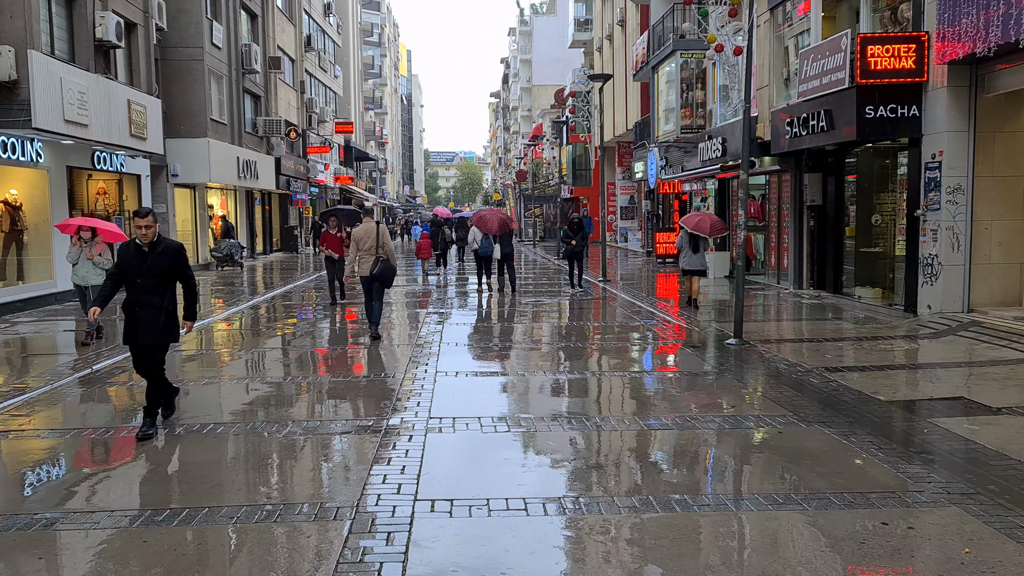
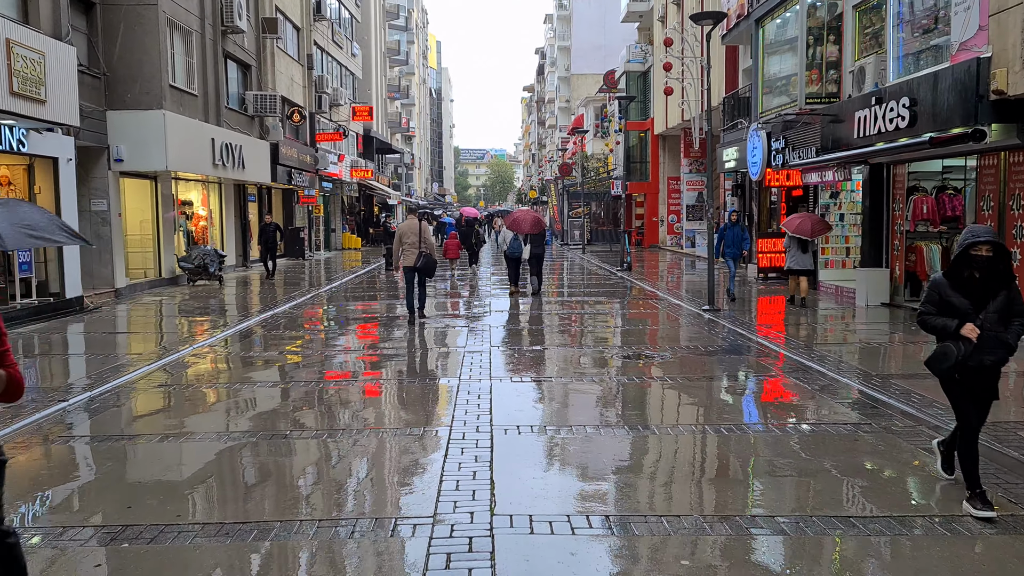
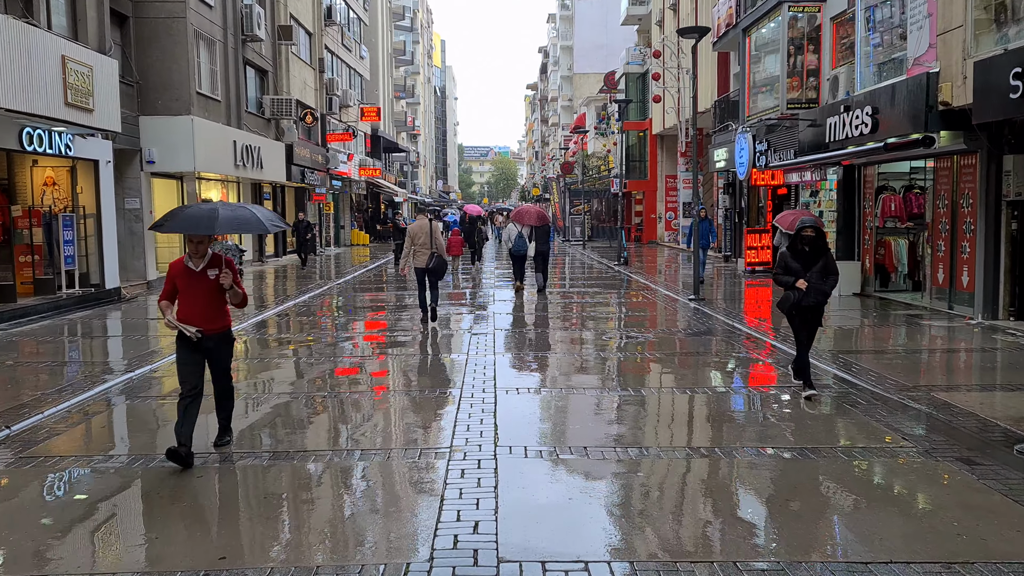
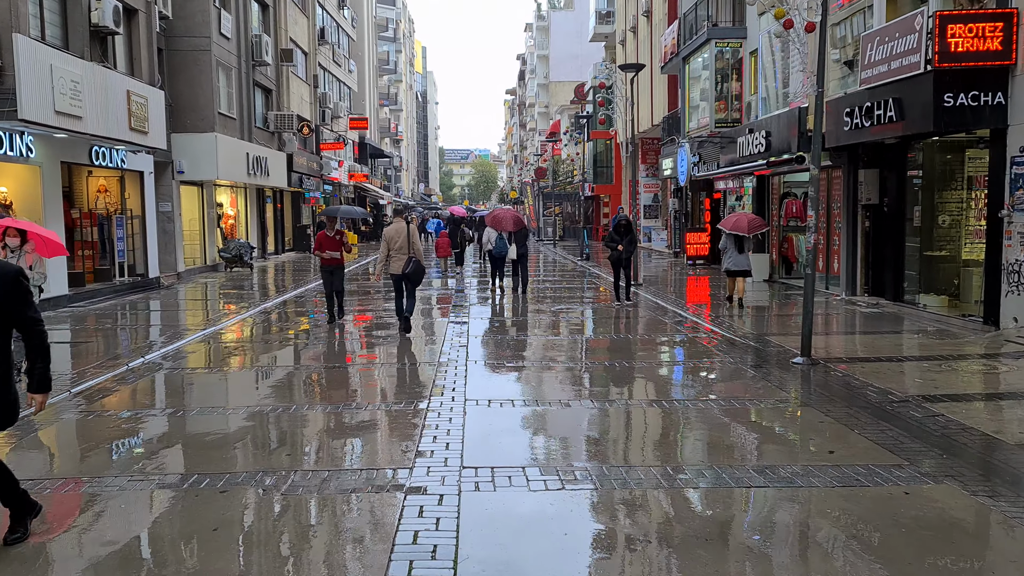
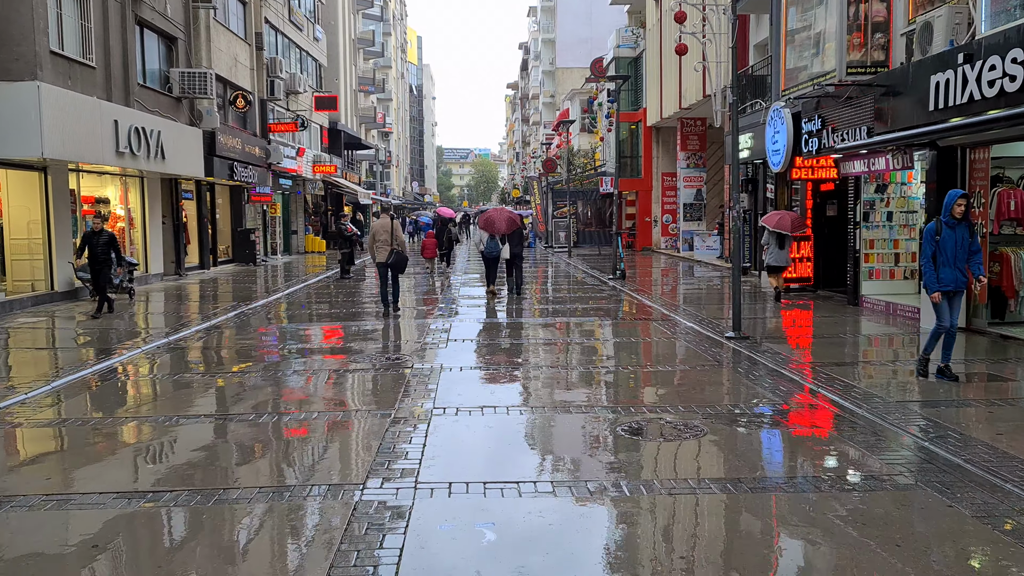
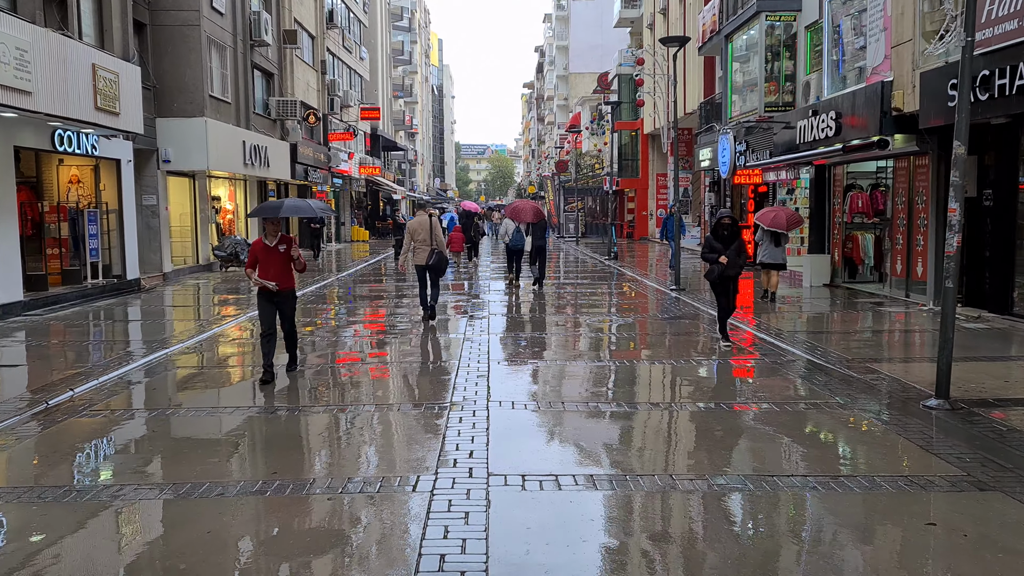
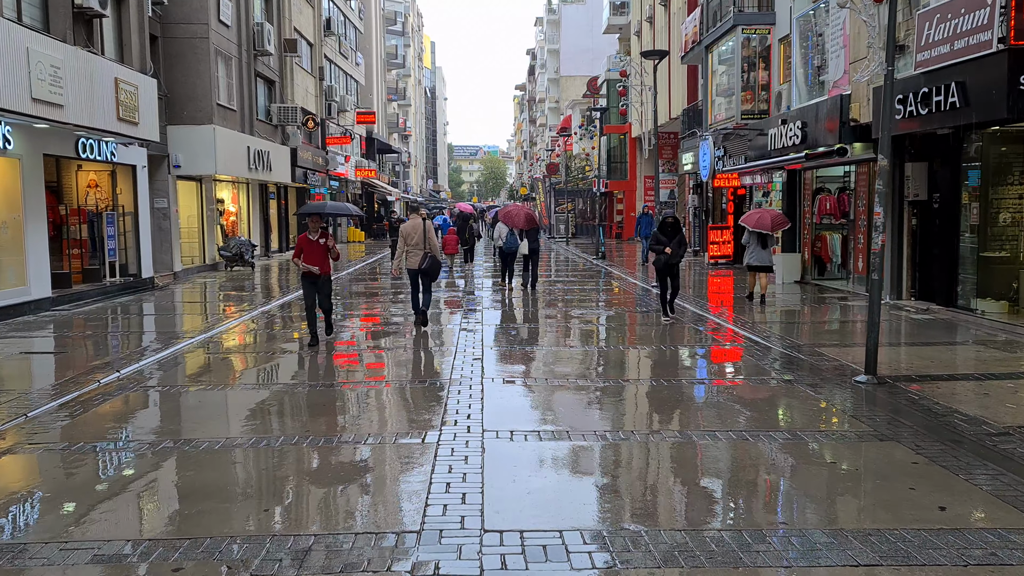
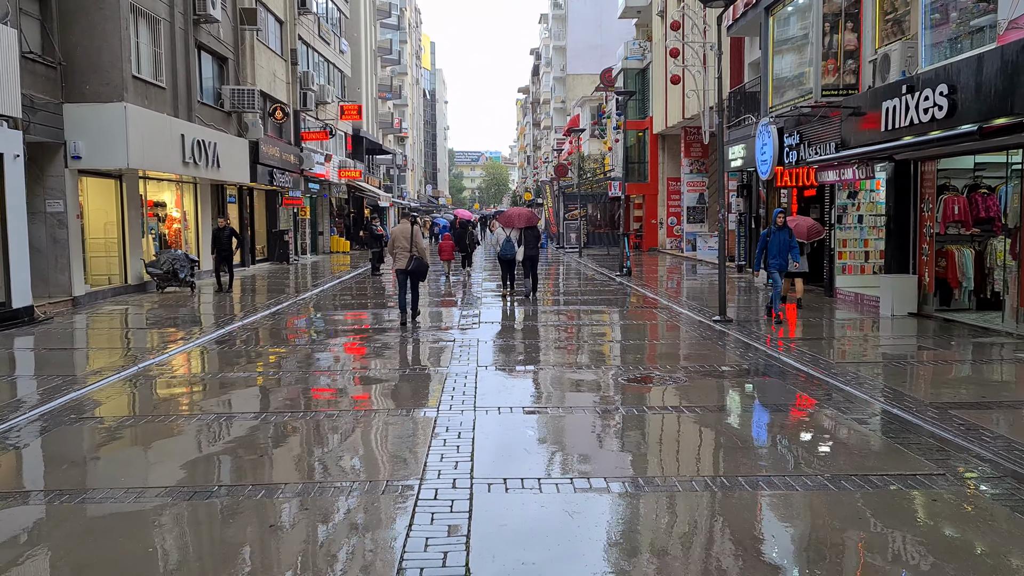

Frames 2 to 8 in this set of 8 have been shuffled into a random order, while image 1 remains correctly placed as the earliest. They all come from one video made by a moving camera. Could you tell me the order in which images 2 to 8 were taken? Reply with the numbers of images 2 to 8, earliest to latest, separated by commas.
4, 7, 6, 3, 2, 8, 5
